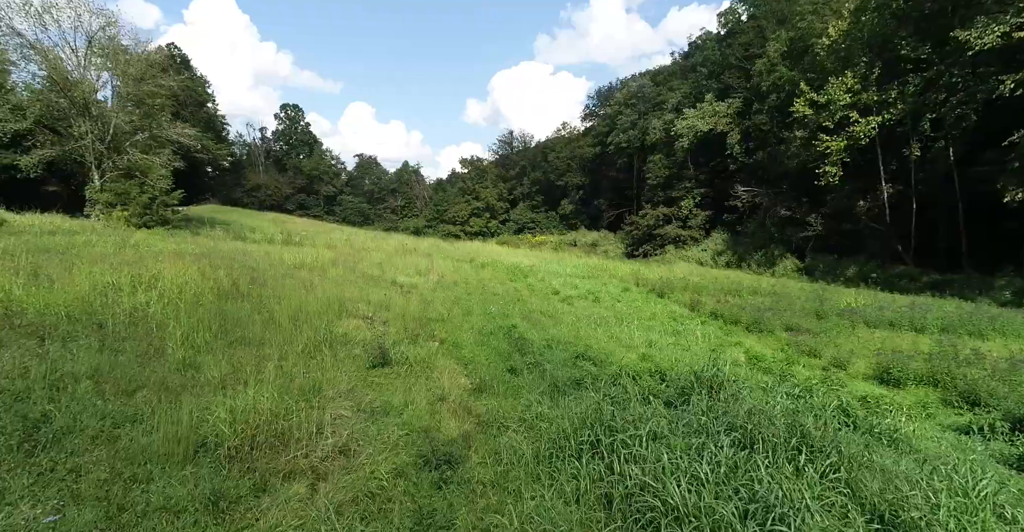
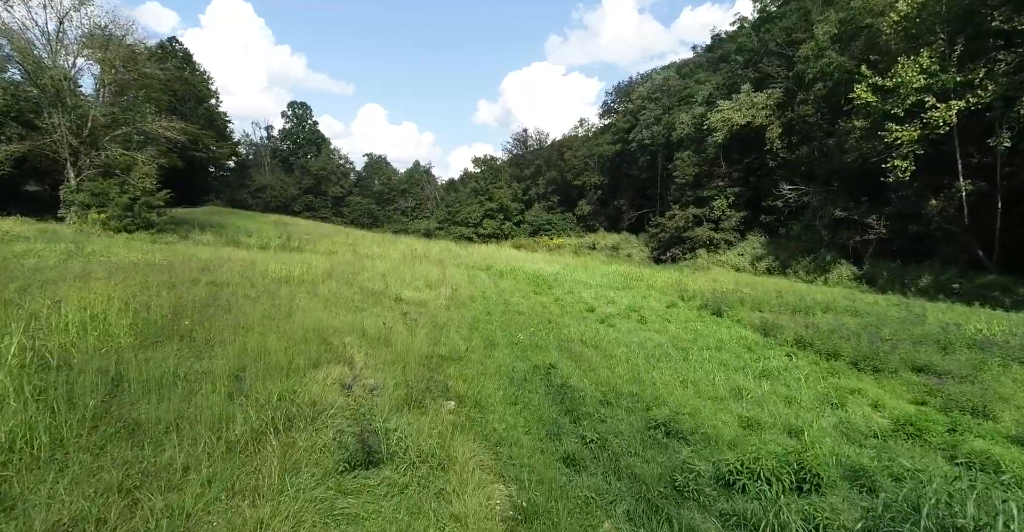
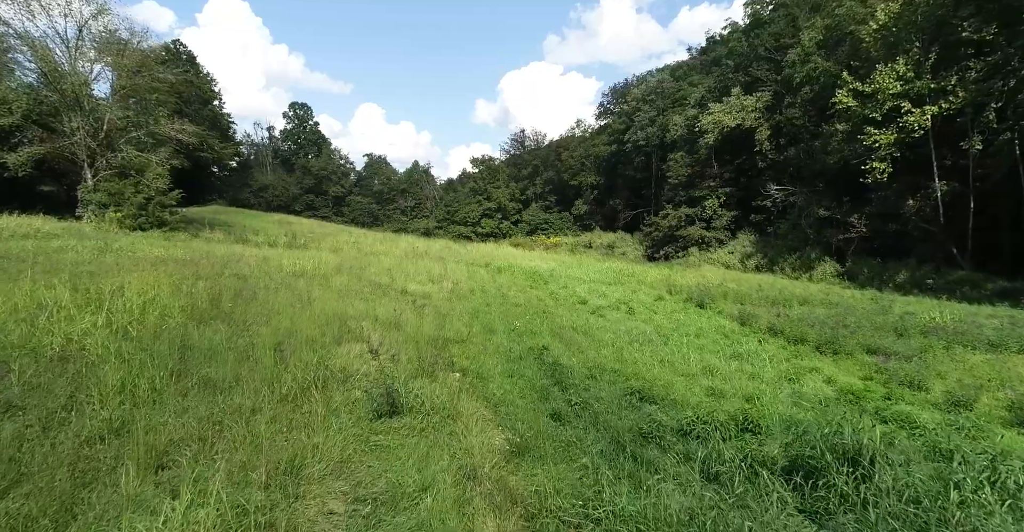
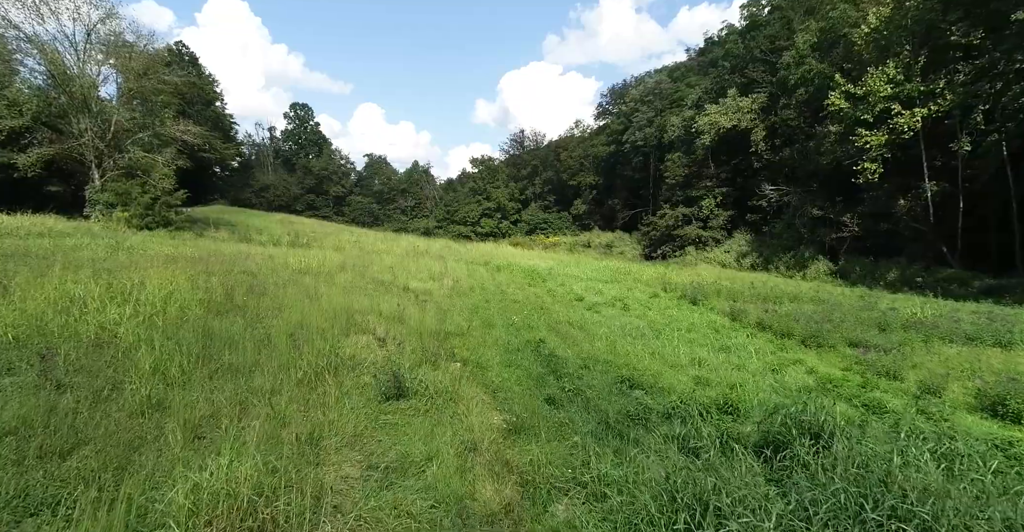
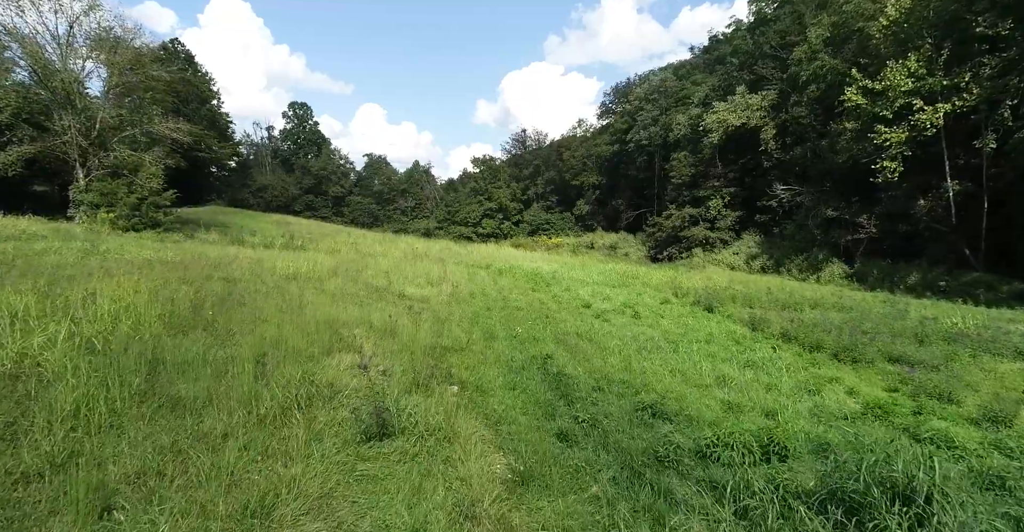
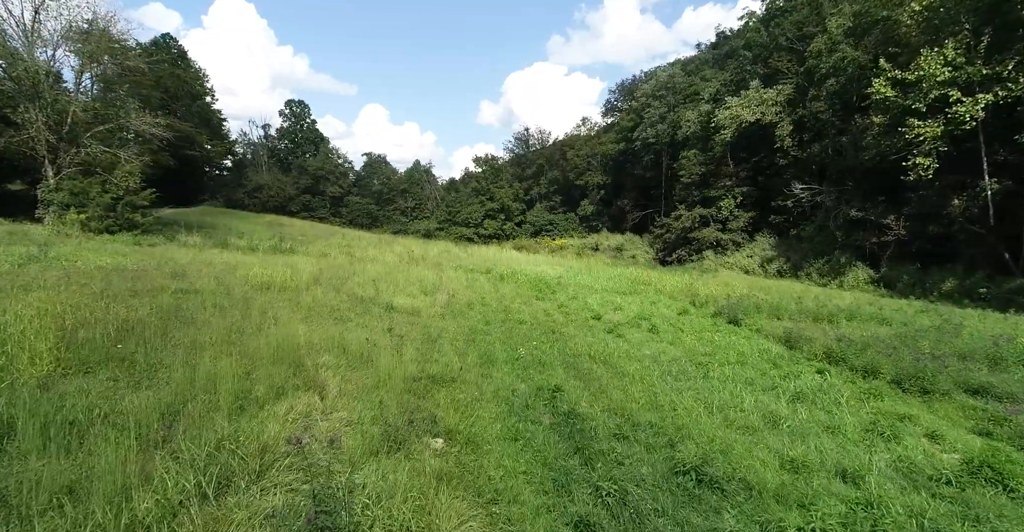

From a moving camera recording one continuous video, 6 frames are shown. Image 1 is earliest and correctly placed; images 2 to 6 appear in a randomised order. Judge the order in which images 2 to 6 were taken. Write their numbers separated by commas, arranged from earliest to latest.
4, 3, 5, 2, 6
